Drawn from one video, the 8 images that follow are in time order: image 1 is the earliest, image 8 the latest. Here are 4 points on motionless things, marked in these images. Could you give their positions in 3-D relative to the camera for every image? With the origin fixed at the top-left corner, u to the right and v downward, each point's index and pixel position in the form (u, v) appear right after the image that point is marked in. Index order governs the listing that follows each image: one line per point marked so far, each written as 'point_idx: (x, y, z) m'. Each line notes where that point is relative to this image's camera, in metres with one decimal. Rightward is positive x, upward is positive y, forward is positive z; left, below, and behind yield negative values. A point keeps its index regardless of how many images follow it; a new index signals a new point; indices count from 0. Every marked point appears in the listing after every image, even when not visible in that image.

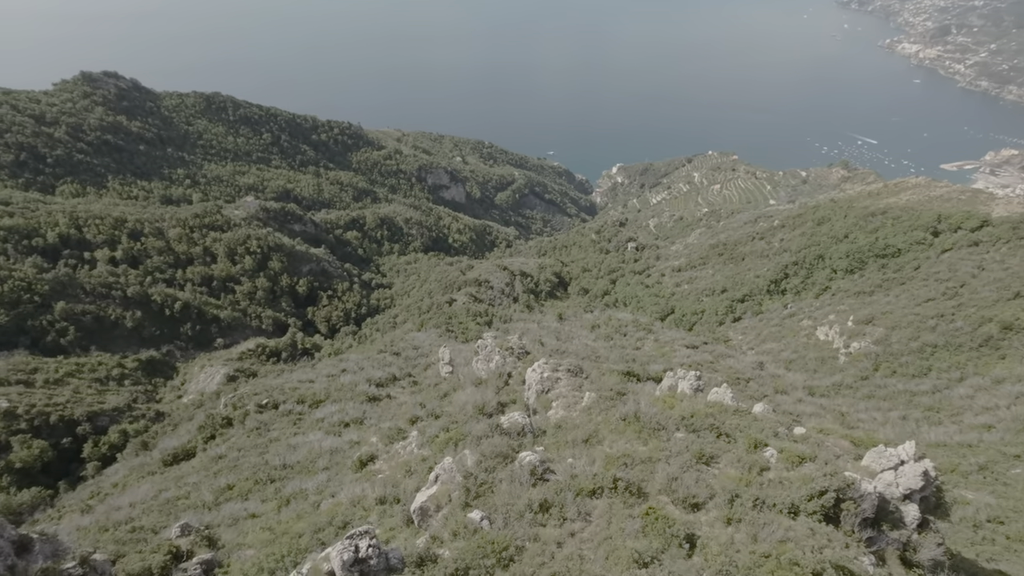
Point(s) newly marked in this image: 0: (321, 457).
0: (-6.6, -5.9, +16.9) m
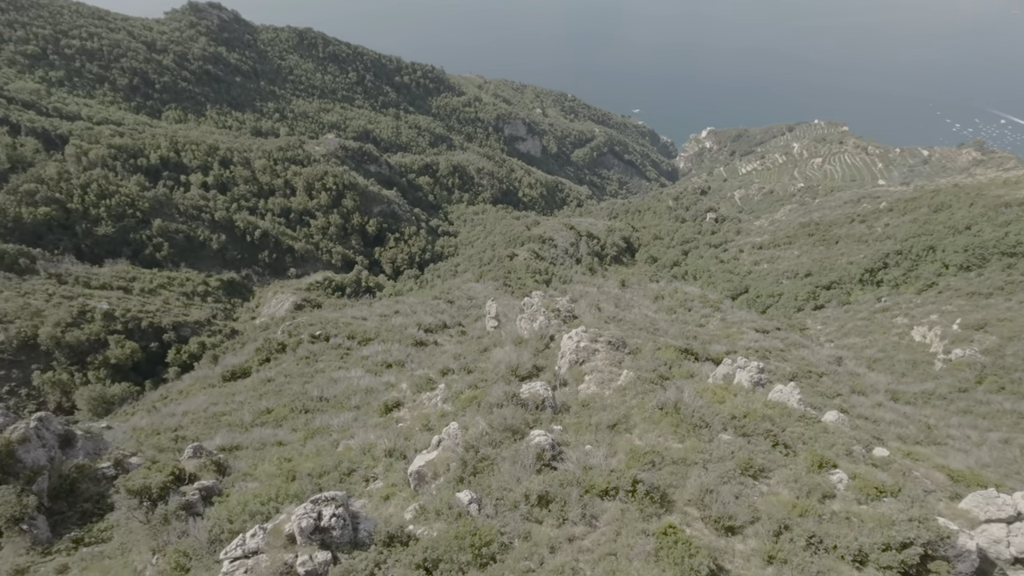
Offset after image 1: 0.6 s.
0: (-5.5, -3.8, +16.9) m
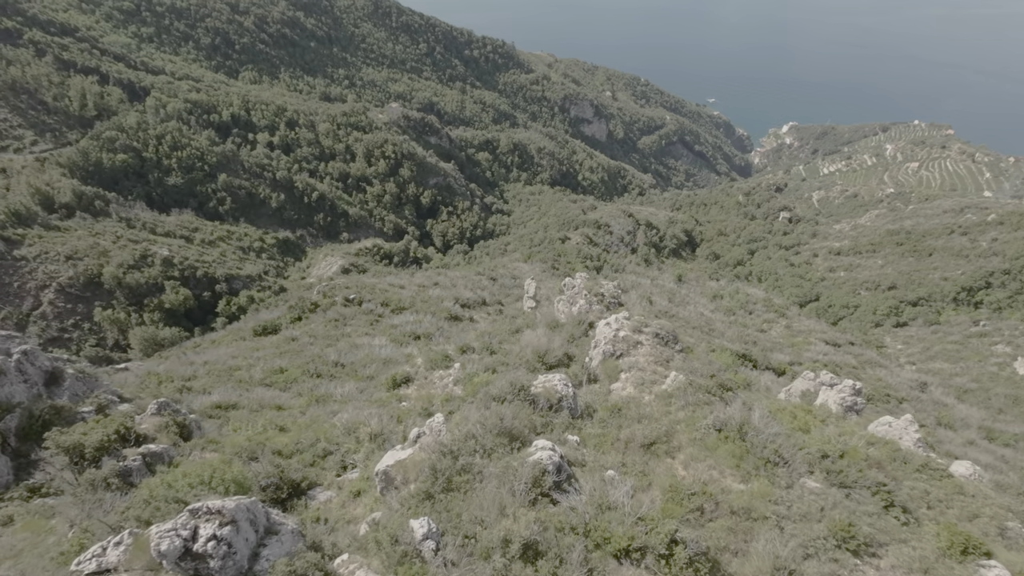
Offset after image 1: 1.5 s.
0: (-4.5, -2.5, +15.7) m
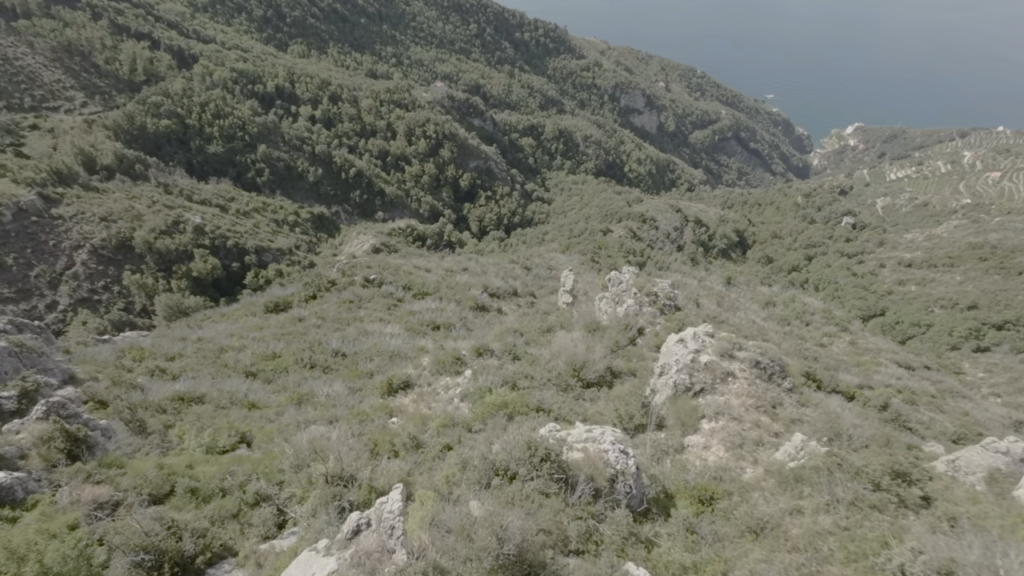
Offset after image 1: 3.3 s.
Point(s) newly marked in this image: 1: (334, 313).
0: (-3.7, -1.9, +13.4) m
1: (-7.1, -1.0, +19.3) m
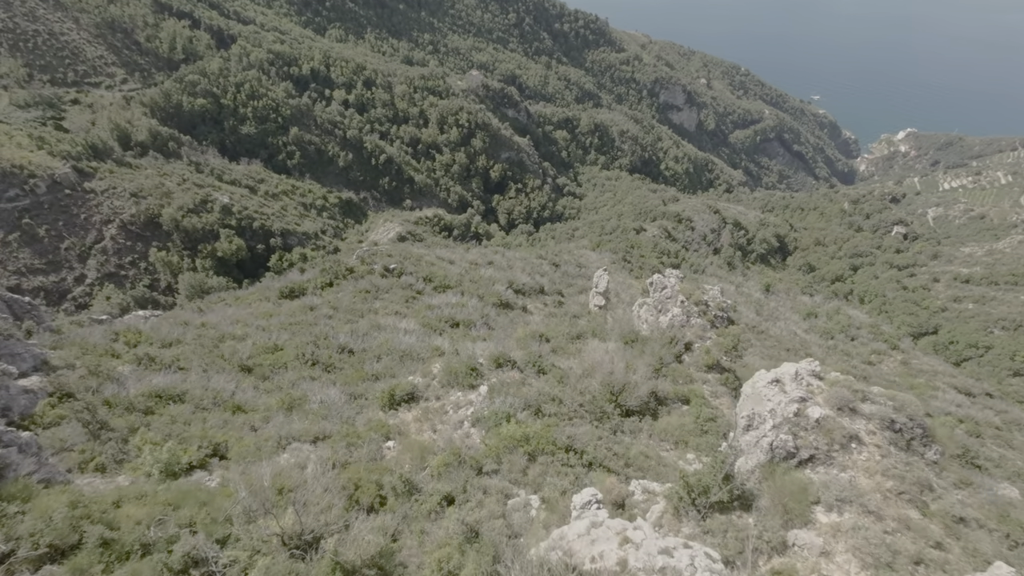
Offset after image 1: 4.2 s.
0: (-3.1, -1.7, +12.1) m
1: (-6.1, -0.6, +18.1) m
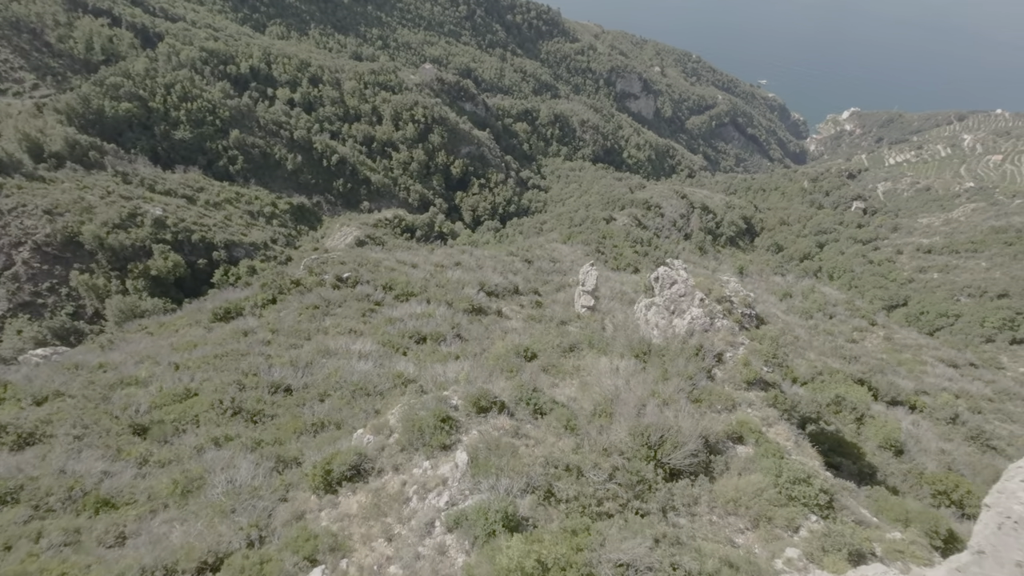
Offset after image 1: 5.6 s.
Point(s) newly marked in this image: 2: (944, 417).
0: (-3.5, -2.1, +9.4) m
1: (-6.9, -1.1, +15.2) m
2: (+17.0, -5.1, +18.9) m
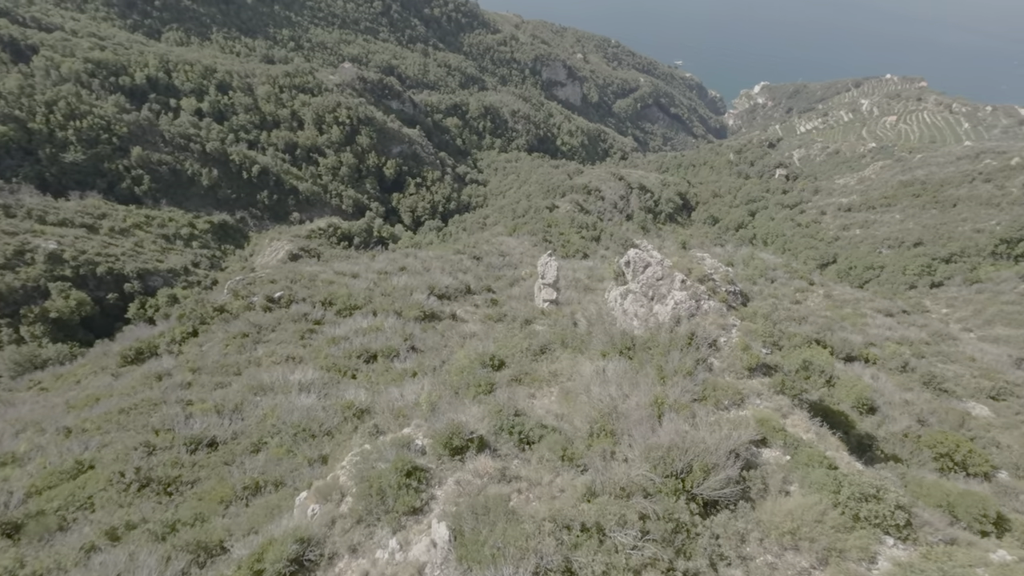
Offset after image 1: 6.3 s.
0: (-3.9, -2.5, +7.8) m
1: (-8.0, -1.9, +13.2) m
2: (+15.6, -3.2, +19.5) m
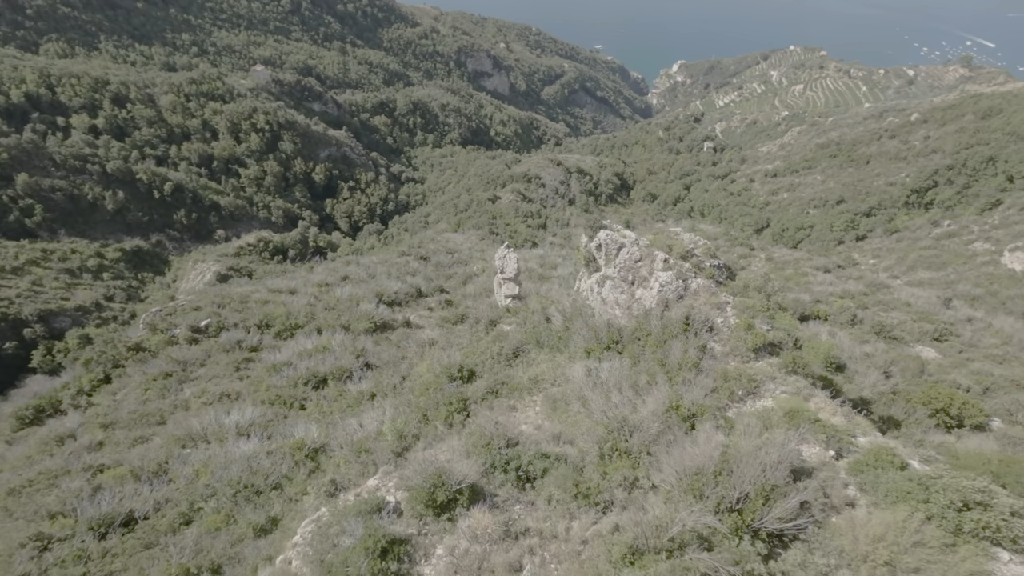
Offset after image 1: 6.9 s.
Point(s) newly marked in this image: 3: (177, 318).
0: (-4.1, -3.0, +6.4) m
1: (-8.8, -2.8, +11.3) m
2: (+14.0, -1.4, +20.0) m
3: (-12.3, -1.1, +18.0) m
